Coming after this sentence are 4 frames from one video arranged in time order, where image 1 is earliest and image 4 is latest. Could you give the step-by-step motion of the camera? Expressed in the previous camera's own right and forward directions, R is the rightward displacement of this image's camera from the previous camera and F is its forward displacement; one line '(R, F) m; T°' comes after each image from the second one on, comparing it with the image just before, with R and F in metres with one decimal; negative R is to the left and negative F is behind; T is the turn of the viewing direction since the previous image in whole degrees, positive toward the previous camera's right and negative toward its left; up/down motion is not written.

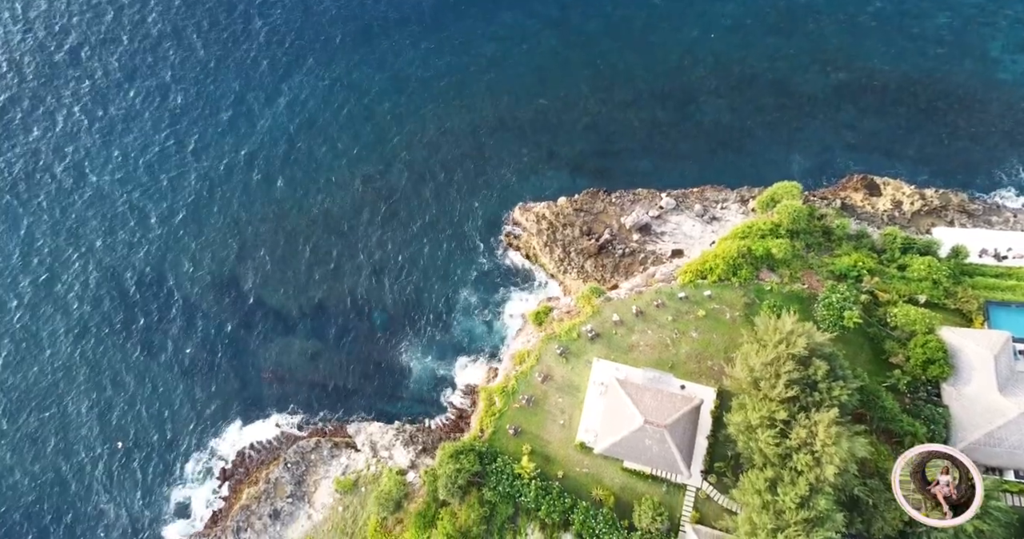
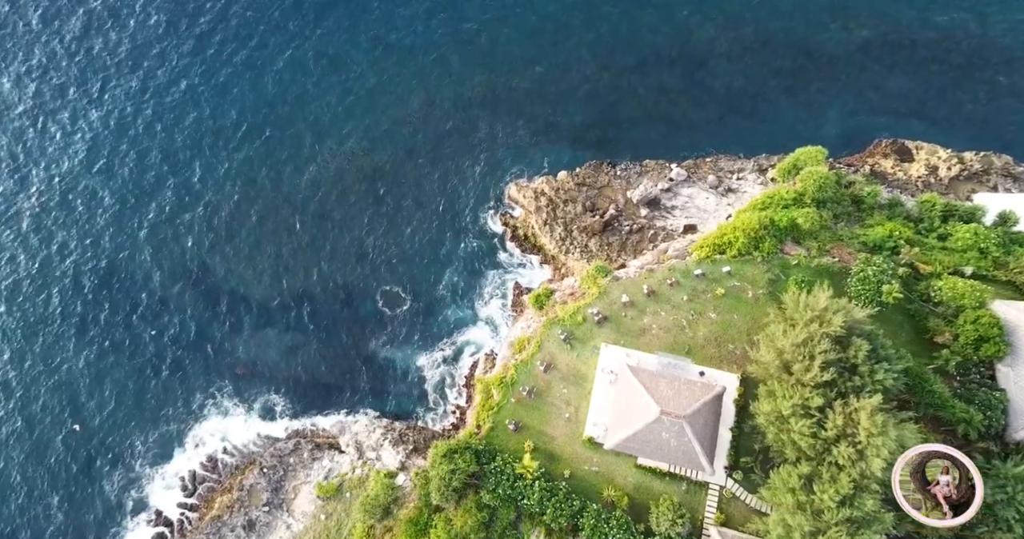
(-0.1, +5.8) m; 0°
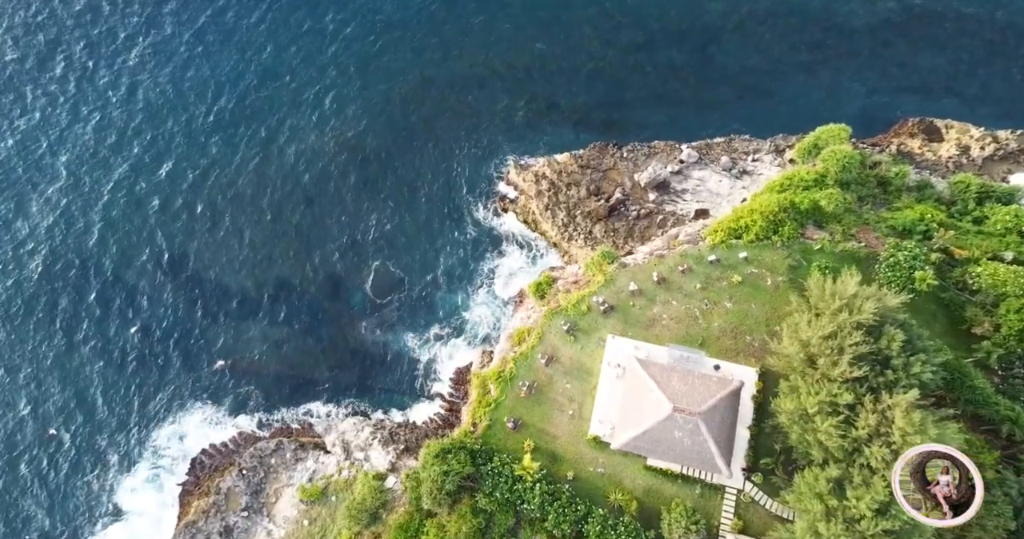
(0.0, +3.9) m; 0°
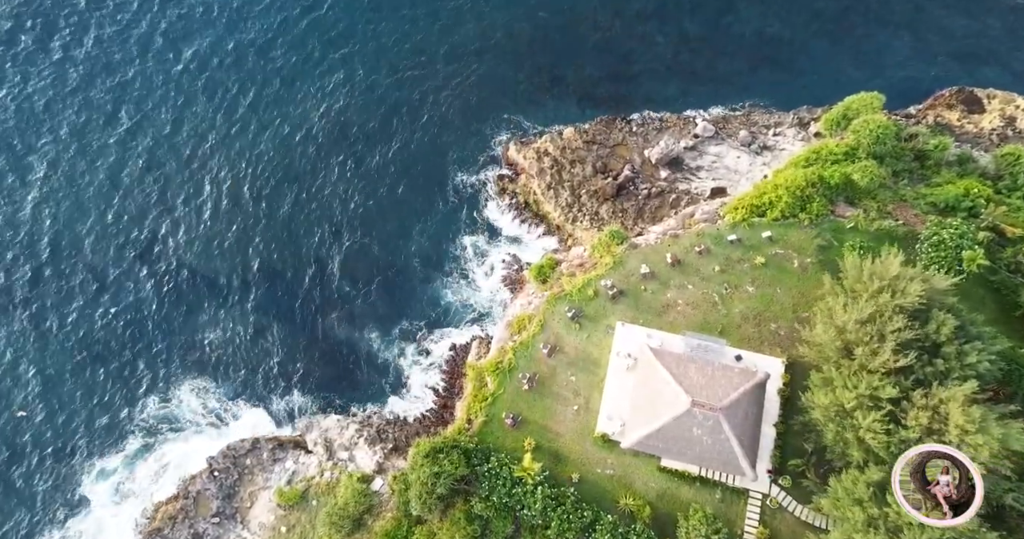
(0.0, +4.5) m; 0°
